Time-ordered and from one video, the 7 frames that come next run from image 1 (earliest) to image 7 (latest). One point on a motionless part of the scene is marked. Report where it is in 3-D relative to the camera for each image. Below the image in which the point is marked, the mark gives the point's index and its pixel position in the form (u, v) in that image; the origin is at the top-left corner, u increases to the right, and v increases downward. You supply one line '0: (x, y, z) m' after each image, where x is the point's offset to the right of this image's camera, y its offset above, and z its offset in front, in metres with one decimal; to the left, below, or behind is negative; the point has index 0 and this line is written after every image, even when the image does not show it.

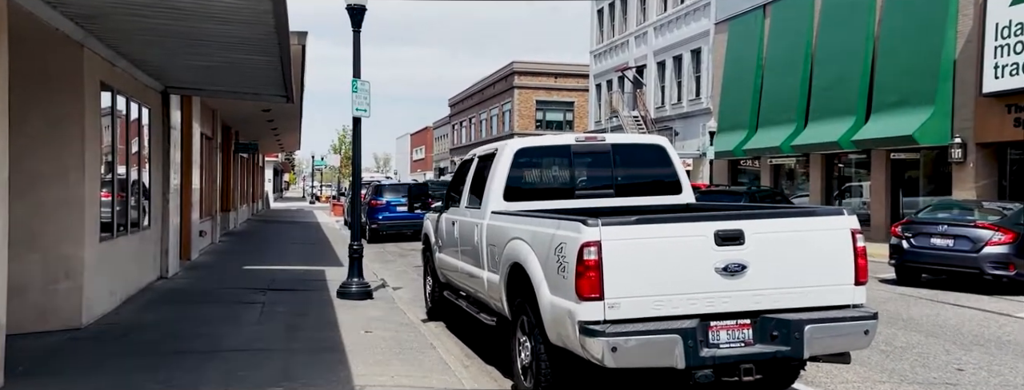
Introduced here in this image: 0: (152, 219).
0: (-5.2, -0.3, +10.0) m
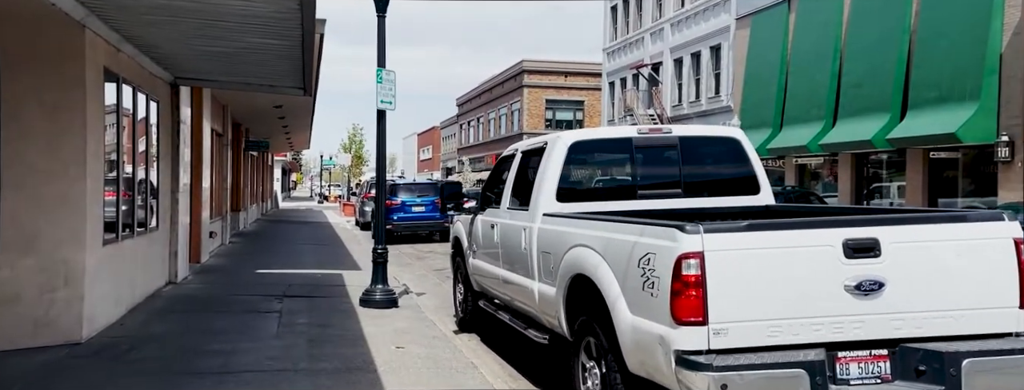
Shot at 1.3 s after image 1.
0: (-4.8, -0.3, +9.4) m
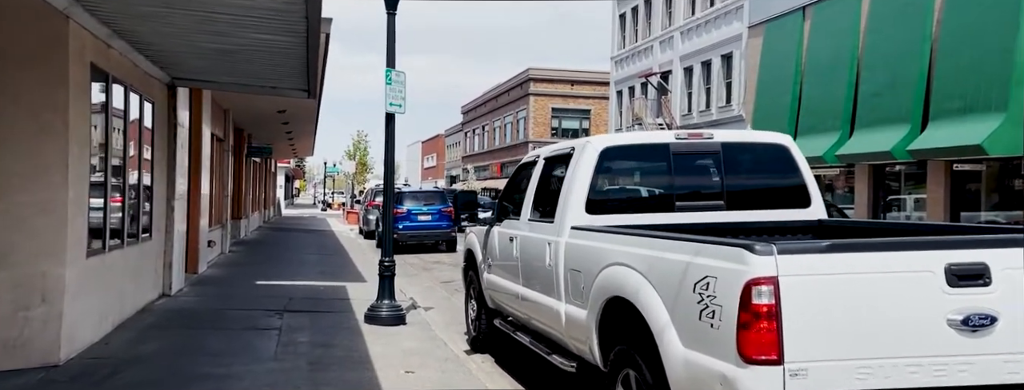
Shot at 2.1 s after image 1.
0: (-4.6, -0.4, +8.8) m
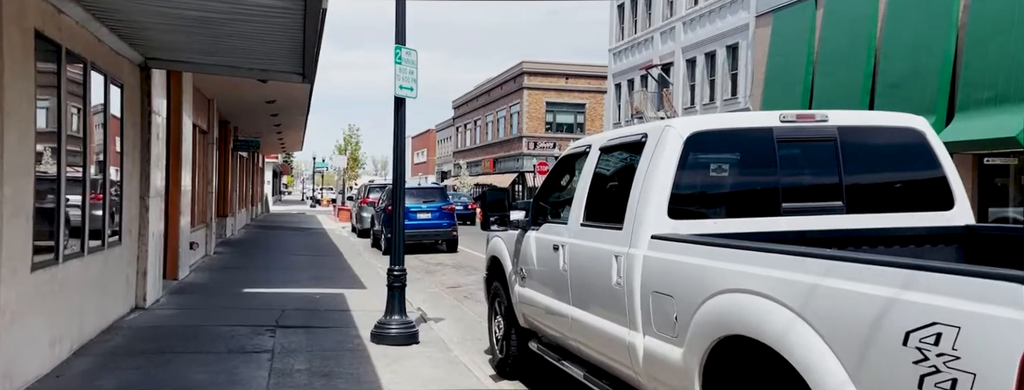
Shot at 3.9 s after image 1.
0: (-4.3, -0.4, +7.7) m
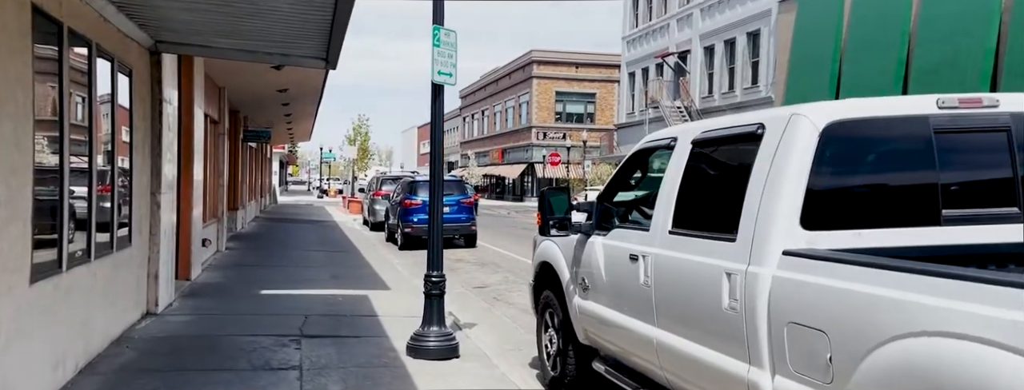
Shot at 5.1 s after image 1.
0: (-3.8, -0.4, +7.0) m
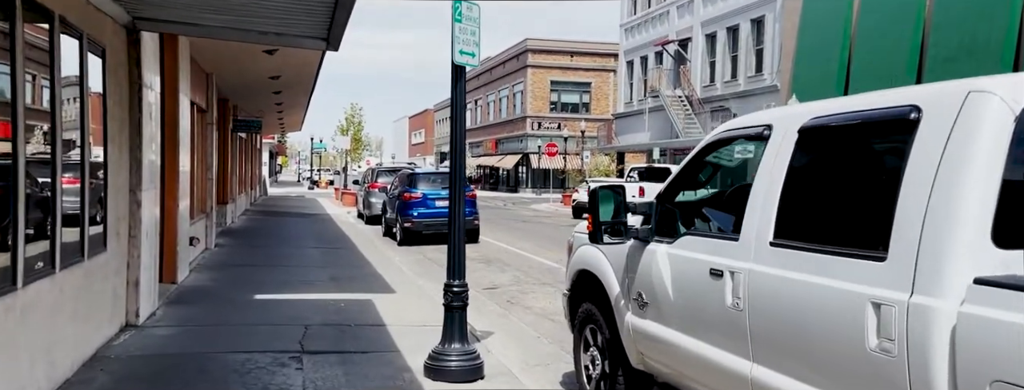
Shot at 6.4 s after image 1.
0: (-3.6, -0.3, +6.2) m
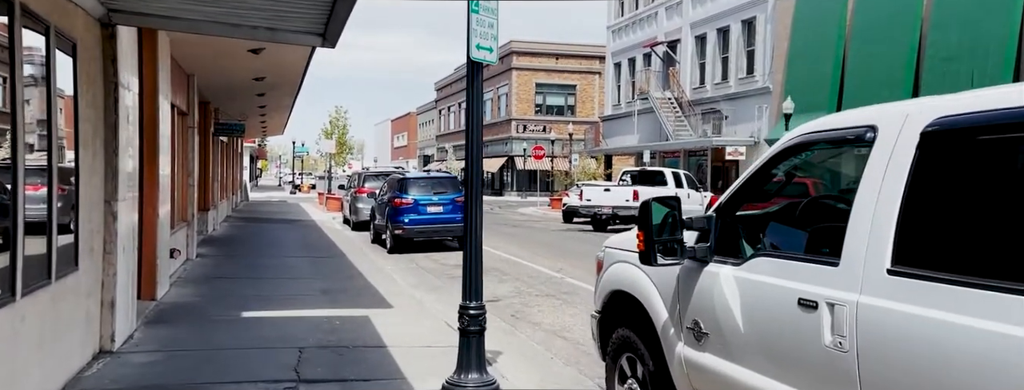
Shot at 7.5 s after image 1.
0: (-3.4, -0.4, +5.5) m
